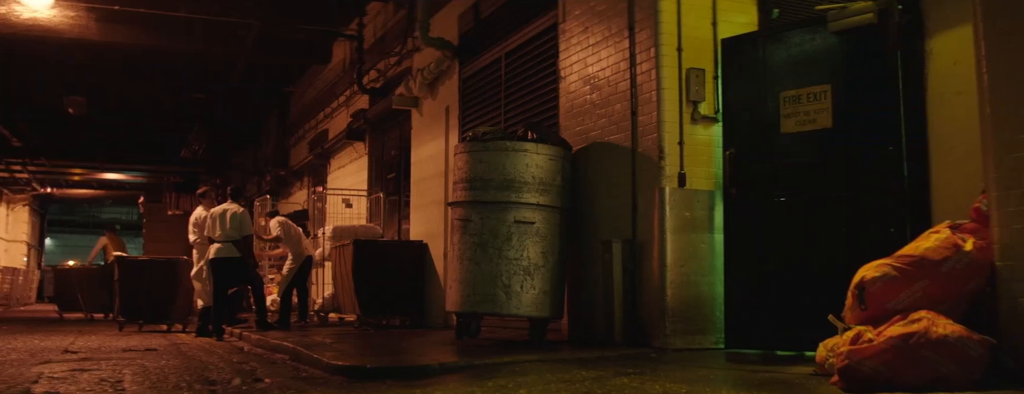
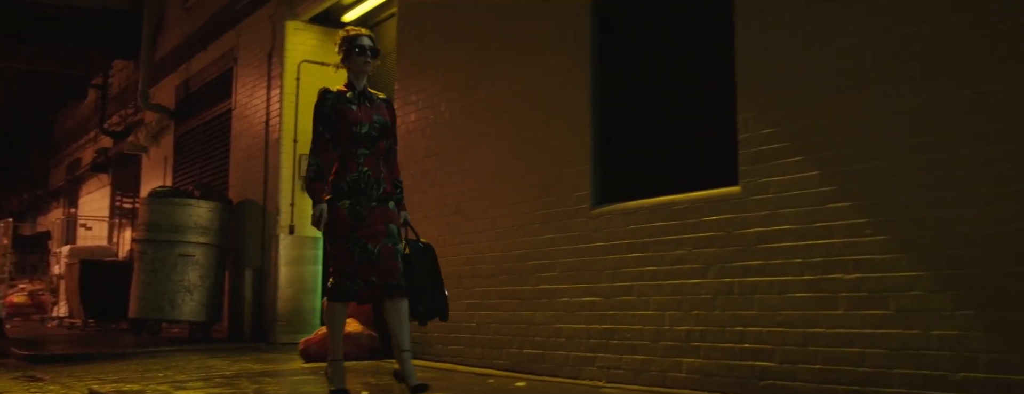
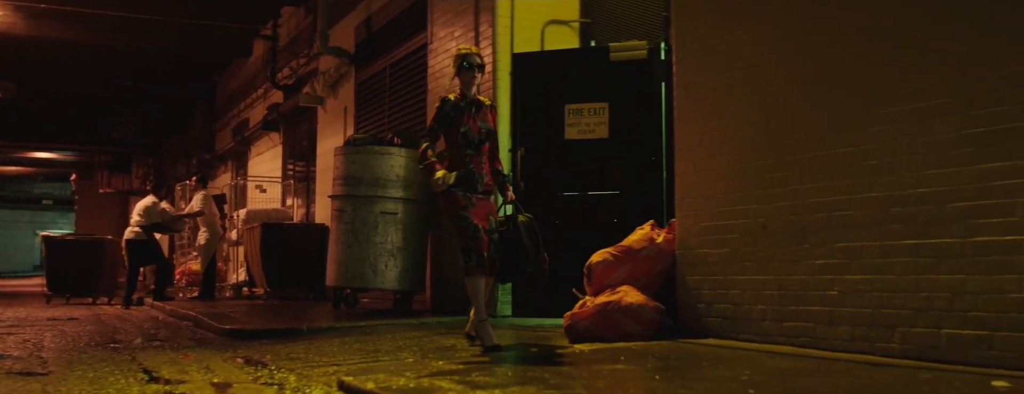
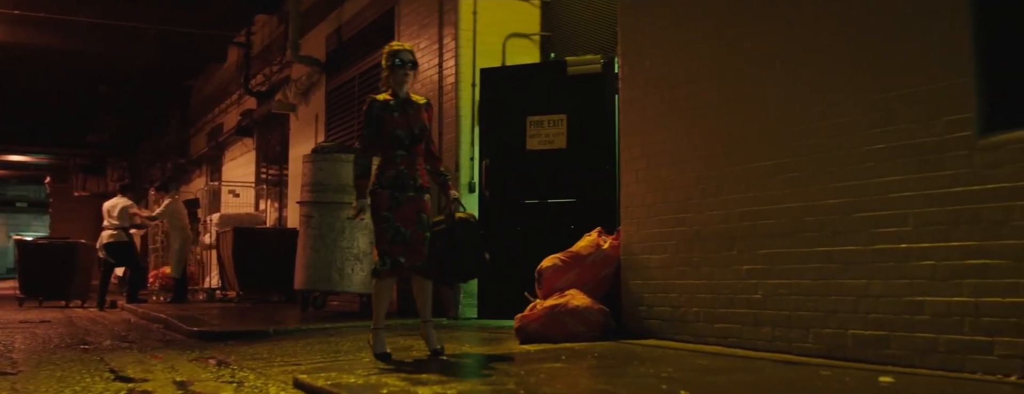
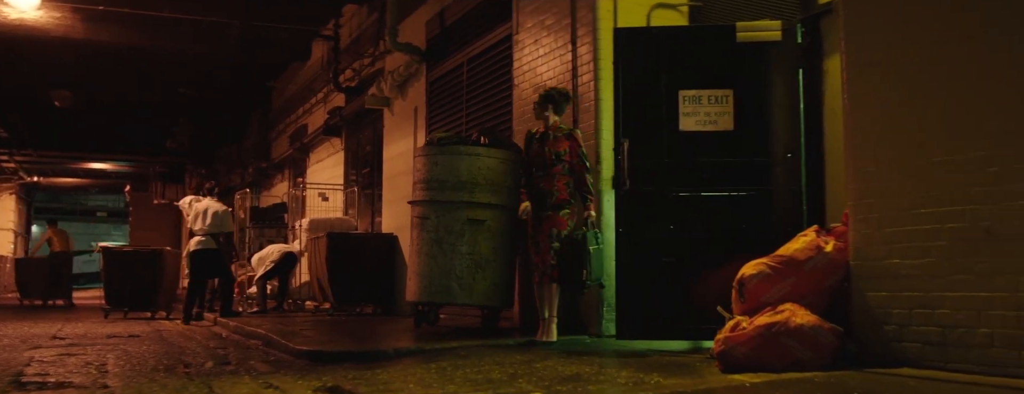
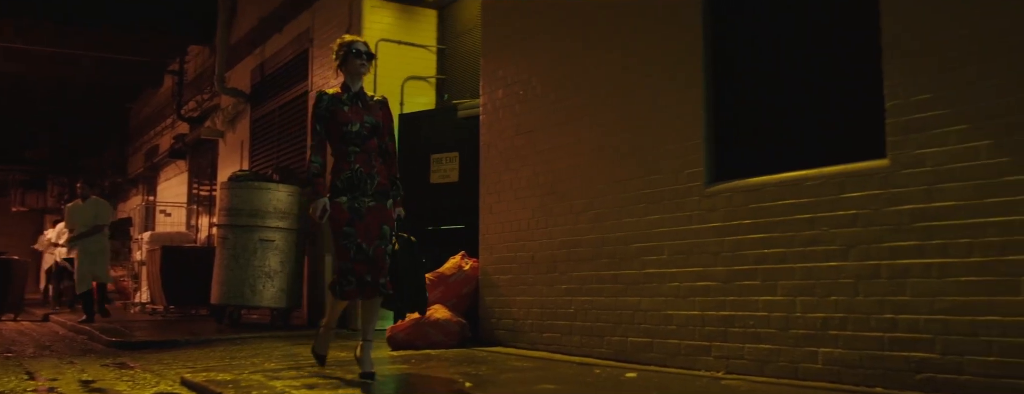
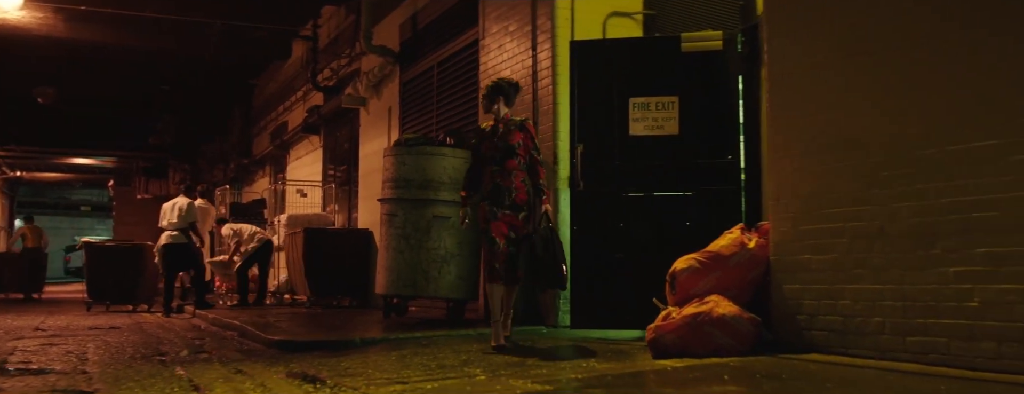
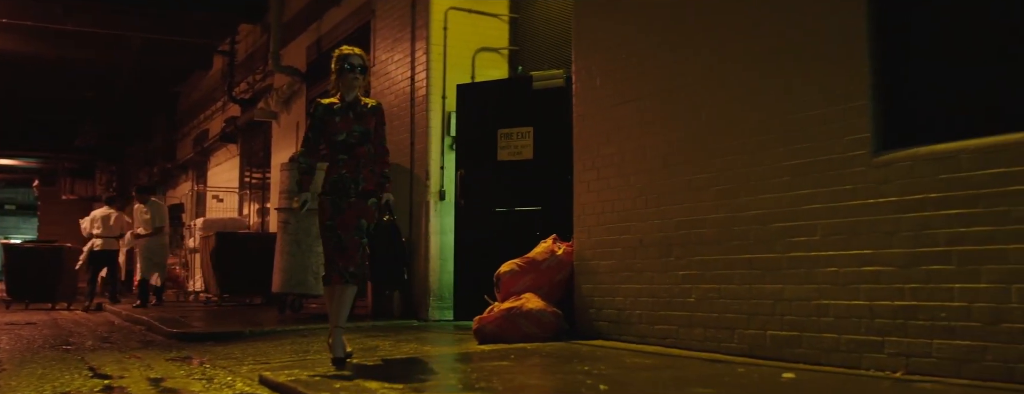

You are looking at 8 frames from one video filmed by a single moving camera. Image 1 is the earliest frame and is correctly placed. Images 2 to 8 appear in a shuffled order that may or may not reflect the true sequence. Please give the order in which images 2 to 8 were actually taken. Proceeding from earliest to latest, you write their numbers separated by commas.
5, 7, 3, 4, 8, 6, 2
